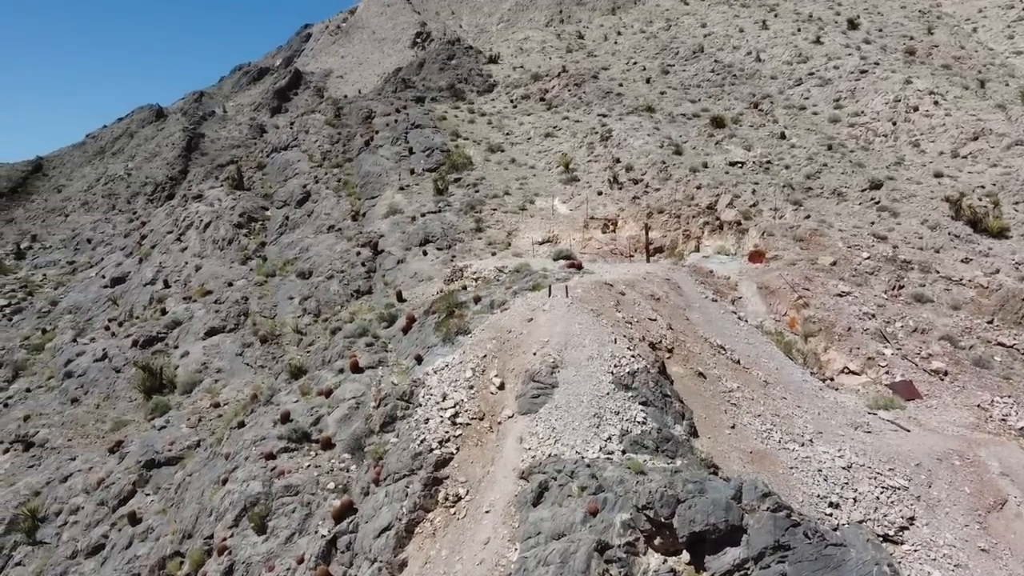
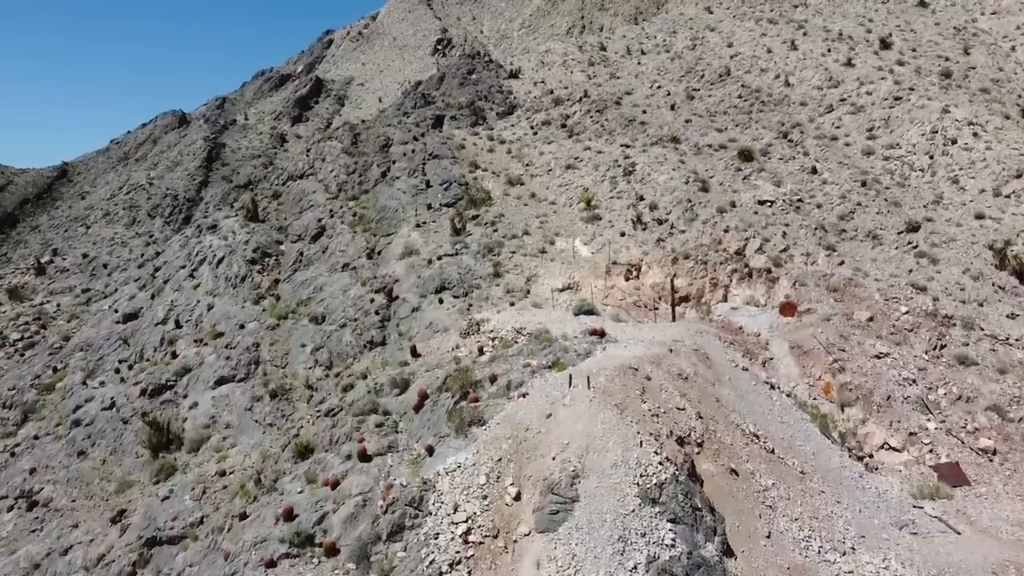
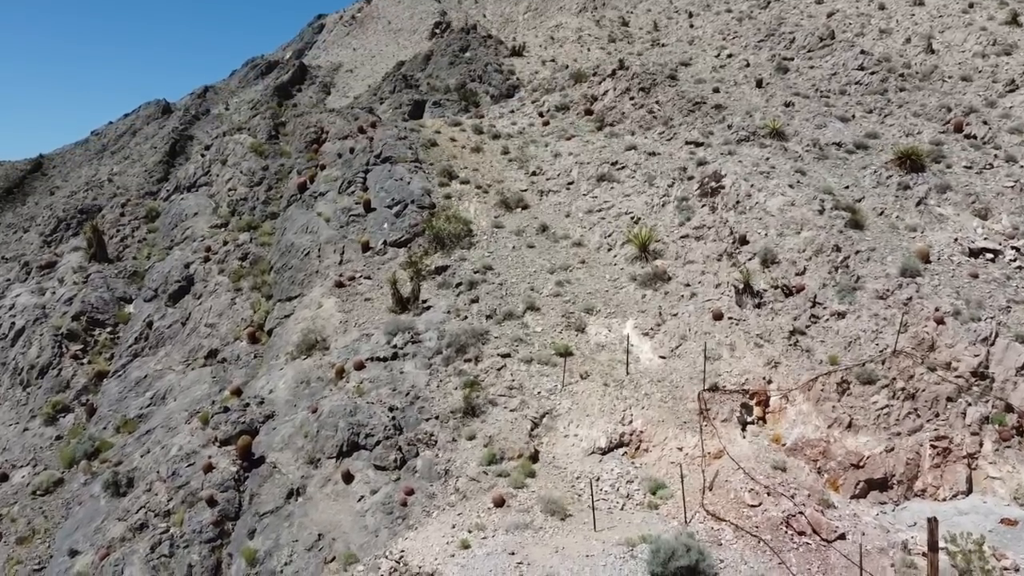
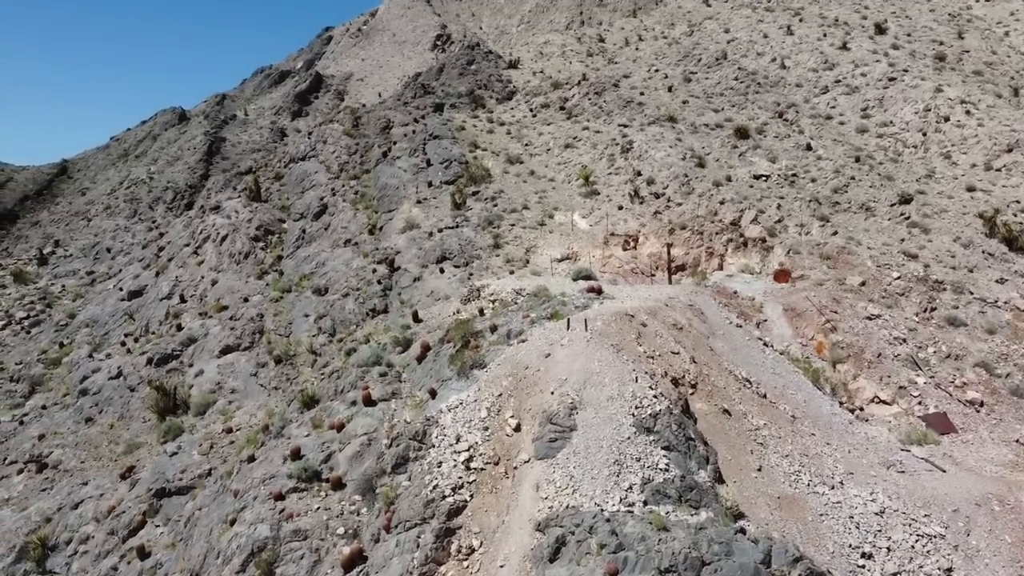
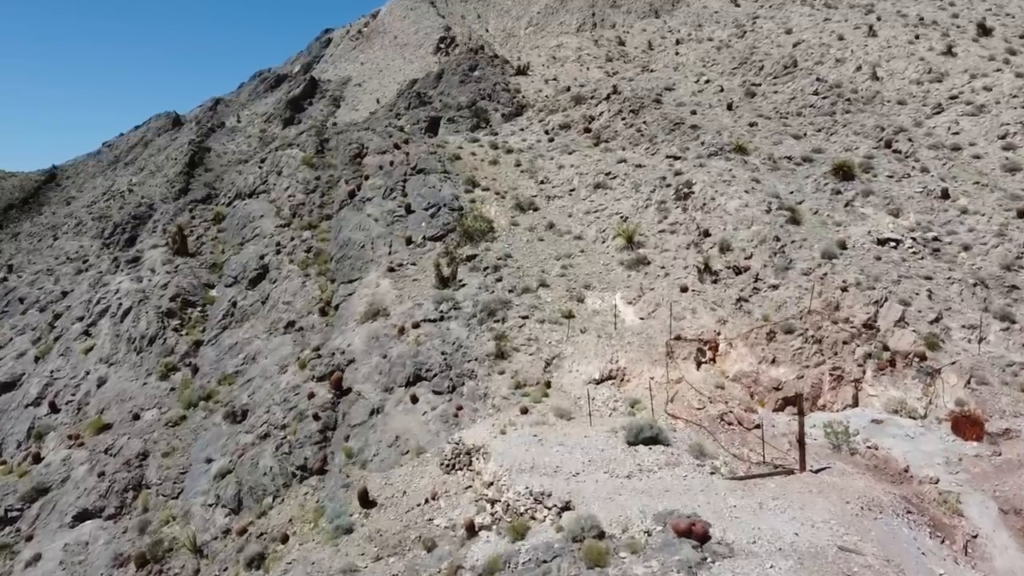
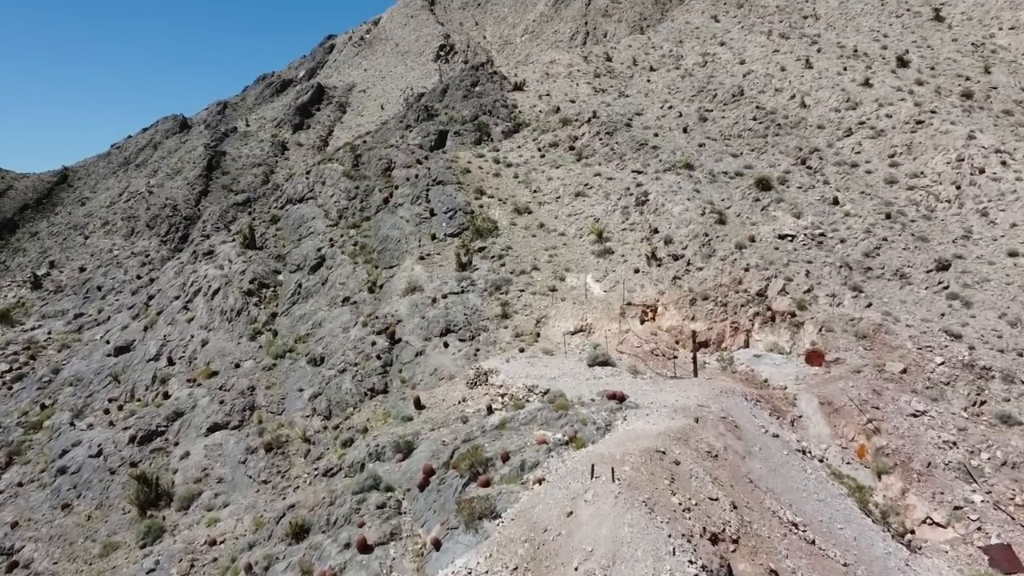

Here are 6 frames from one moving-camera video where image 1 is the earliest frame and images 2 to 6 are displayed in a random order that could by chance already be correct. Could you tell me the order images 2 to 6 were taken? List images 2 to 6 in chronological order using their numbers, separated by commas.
4, 2, 6, 5, 3
